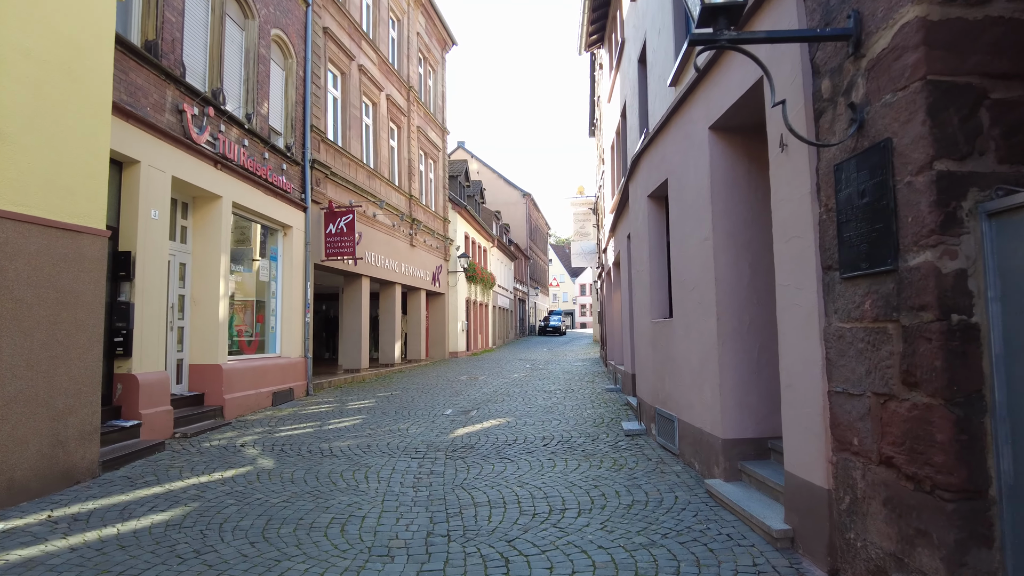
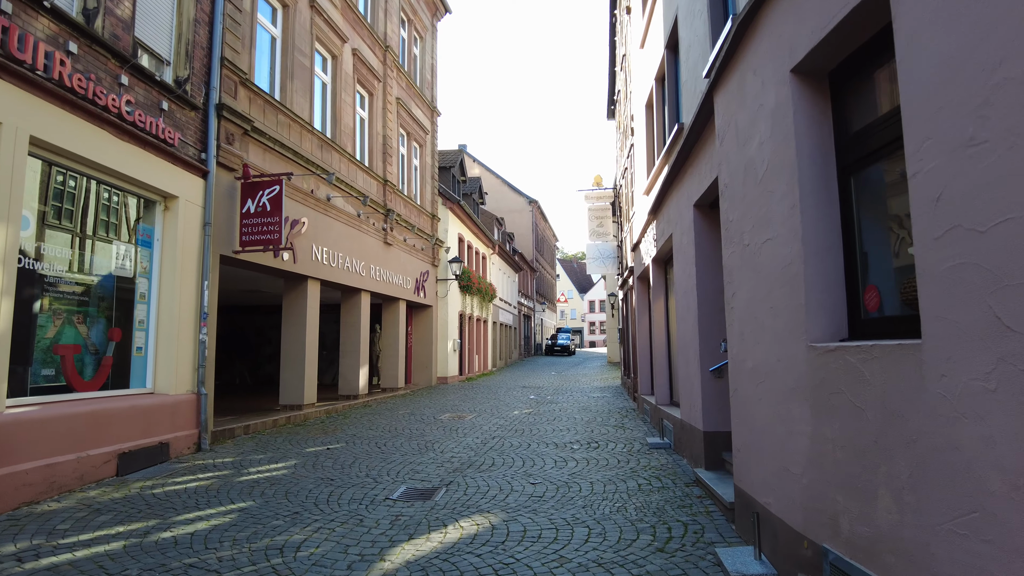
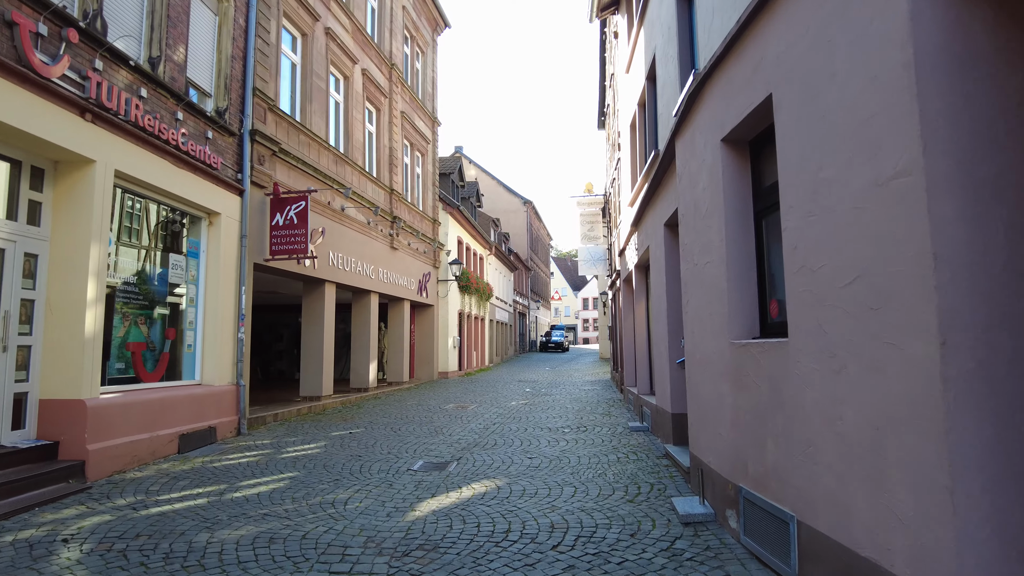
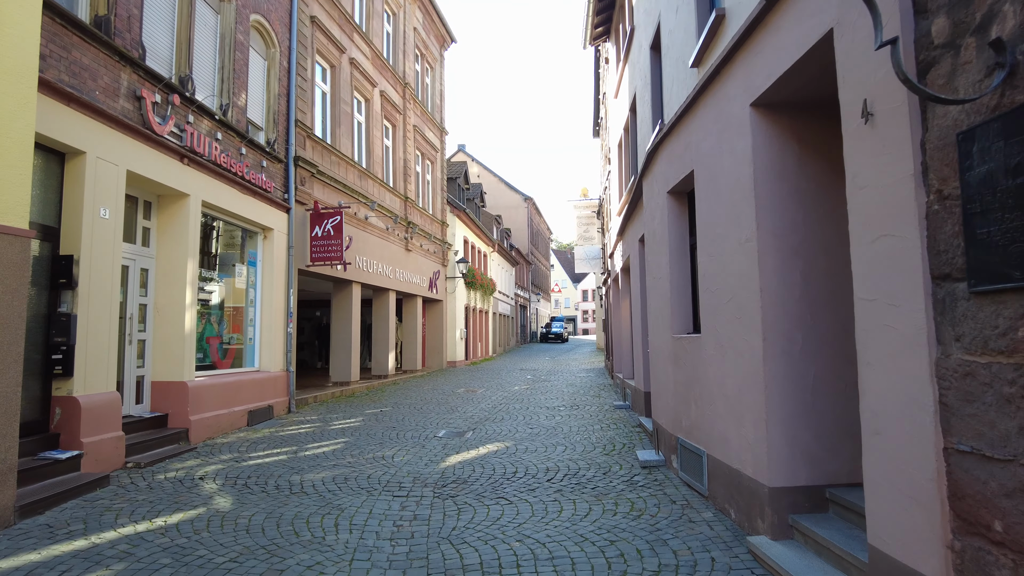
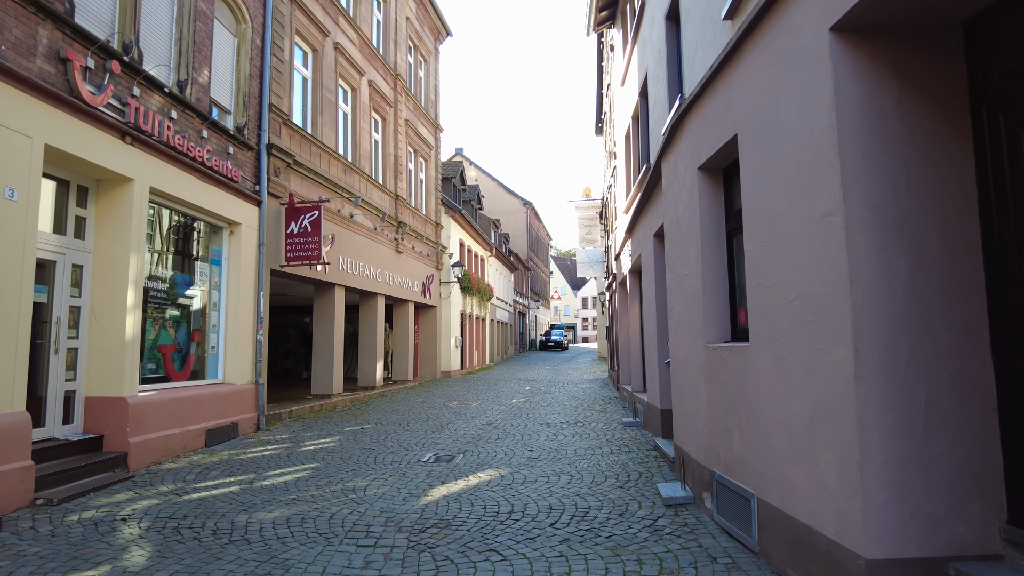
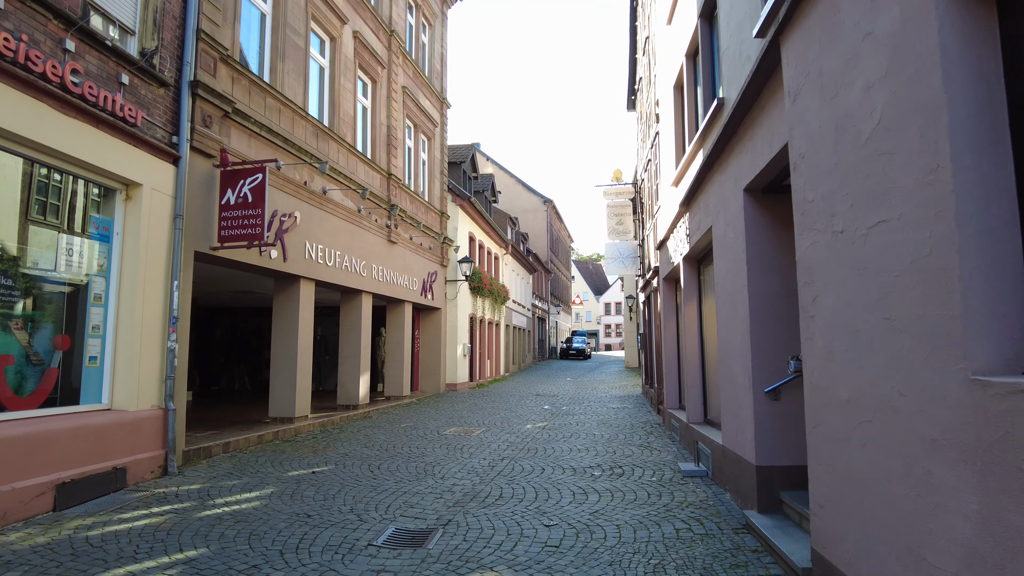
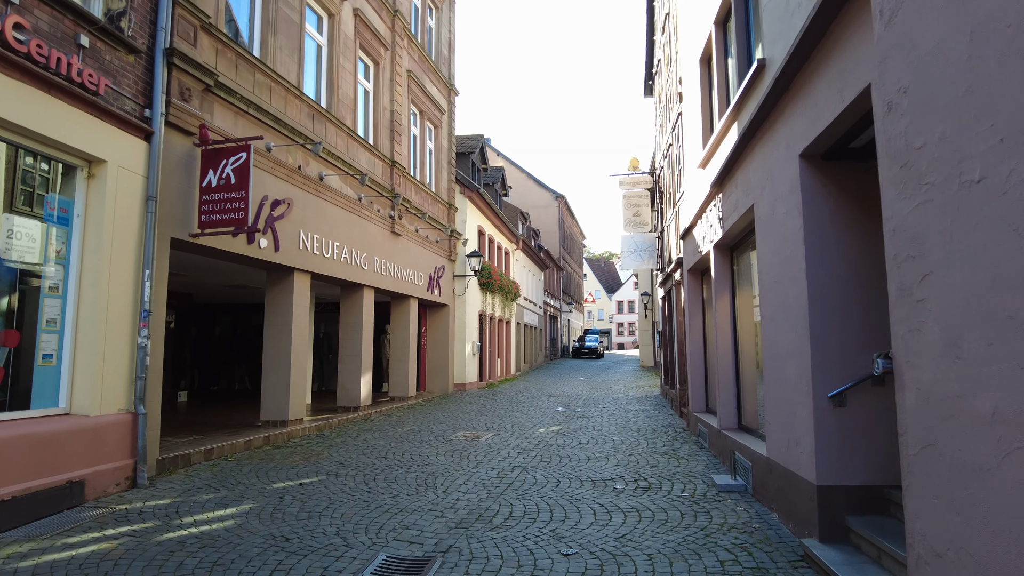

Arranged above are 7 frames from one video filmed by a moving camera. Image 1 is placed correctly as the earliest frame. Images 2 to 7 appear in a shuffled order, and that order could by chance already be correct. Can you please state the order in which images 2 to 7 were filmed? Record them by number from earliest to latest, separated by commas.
4, 5, 3, 2, 6, 7
